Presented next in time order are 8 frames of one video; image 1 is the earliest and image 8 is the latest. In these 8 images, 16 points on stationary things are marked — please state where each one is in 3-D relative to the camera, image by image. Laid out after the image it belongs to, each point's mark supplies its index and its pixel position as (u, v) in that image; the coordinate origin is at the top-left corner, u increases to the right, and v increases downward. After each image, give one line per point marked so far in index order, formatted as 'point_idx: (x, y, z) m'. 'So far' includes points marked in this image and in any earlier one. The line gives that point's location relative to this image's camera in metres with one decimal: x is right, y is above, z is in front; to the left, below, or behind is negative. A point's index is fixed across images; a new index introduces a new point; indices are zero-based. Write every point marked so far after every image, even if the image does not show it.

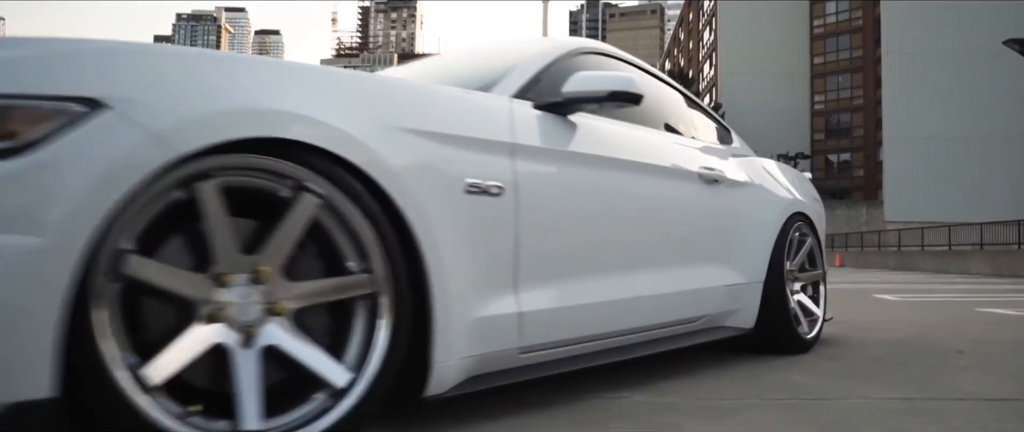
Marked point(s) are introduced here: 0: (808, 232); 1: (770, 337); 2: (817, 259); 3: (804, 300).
0: (+2.4, -0.1, +6.0) m
1: (+1.9, -0.9, +5.6) m
2: (+2.5, -0.4, +6.1) m
3: (+2.3, -0.7, +5.9) m
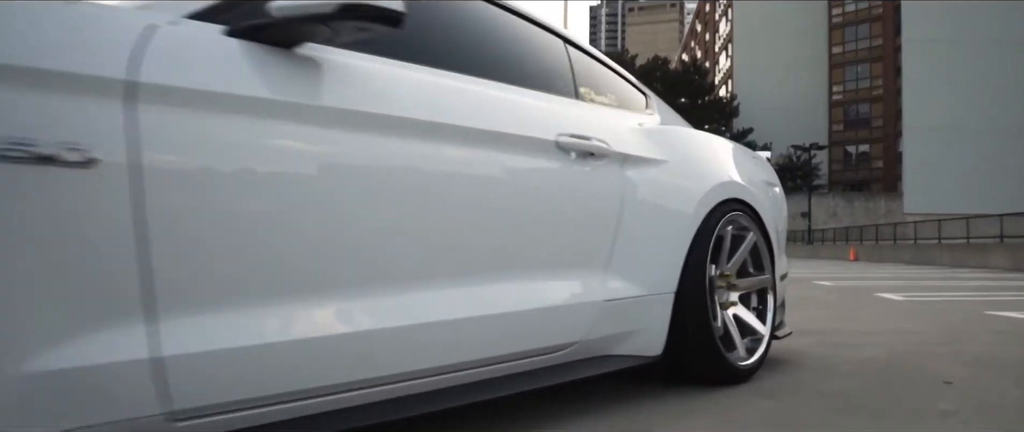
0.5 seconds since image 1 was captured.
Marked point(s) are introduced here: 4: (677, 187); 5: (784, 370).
0: (+1.5, -0.1, +4.6) m
1: (+1.0, -0.8, +4.2) m
2: (+1.6, -0.3, +4.7) m
3: (+1.4, -0.6, +4.6) m
4: (+0.8, +0.2, +4.1) m
5: (+1.7, -1.0, +4.8) m
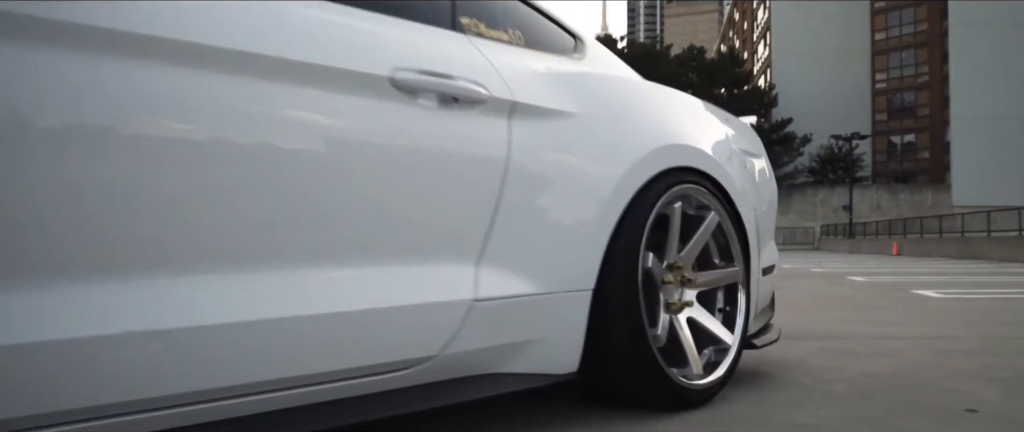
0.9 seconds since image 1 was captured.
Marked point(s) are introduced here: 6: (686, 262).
0: (+1.0, +0.1, +3.6) m
1: (+0.4, -0.7, +3.2) m
2: (+1.1, -0.2, +3.7) m
3: (+0.9, -0.5, +3.5) m
4: (+0.3, +0.3, +3.0) m
5: (+1.2, -0.9, +3.8) m
6: (+0.8, -0.2, +3.5) m
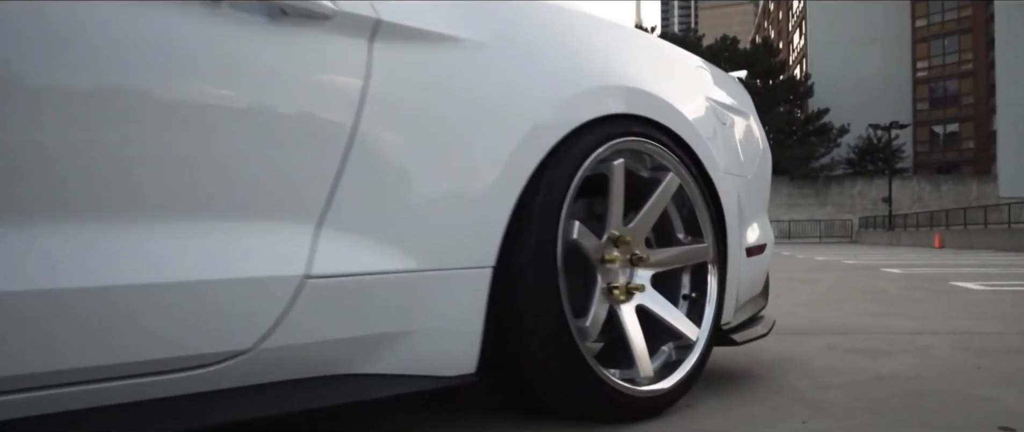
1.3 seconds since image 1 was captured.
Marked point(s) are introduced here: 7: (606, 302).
0: (+0.6, +0.2, +2.8) m
1: (+0.1, -0.6, +2.5) m
2: (+0.7, 0.0, +2.9) m
3: (+0.5, -0.3, +2.8) m
4: (-0.1, +0.4, +2.3) m
5: (+0.9, -0.7, +3.0) m
6: (+0.4, -0.1, +2.7) m
7: (+0.3, -0.3, +2.6) m
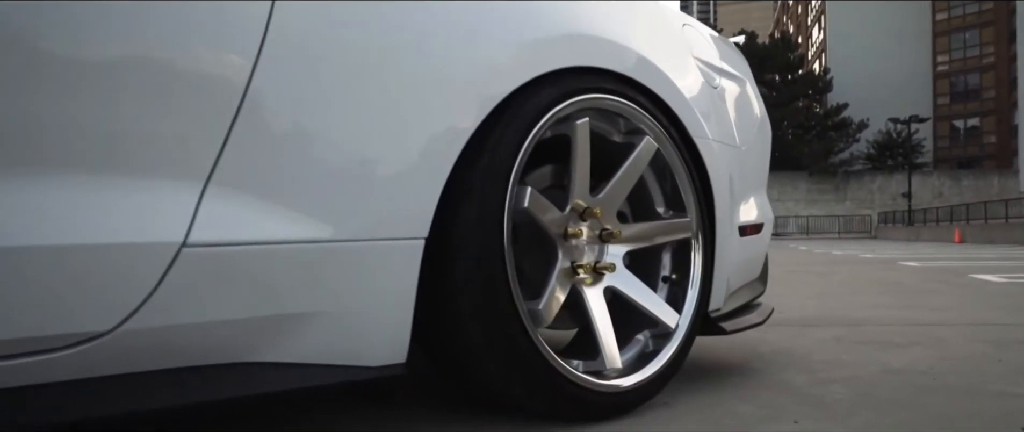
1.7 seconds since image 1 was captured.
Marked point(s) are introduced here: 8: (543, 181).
0: (+0.5, +0.3, +2.5) m
1: (-0.1, -0.5, +2.1) m
2: (+0.6, +0.1, +2.6) m
3: (+0.4, -0.2, +2.4) m
4: (-0.2, +0.5, +2.0) m
5: (+0.7, -0.6, +2.7) m
6: (+0.3, 0.0, +2.4) m
7: (+0.2, -0.2, +2.3) m
8: (+0.1, +0.1, +2.3) m
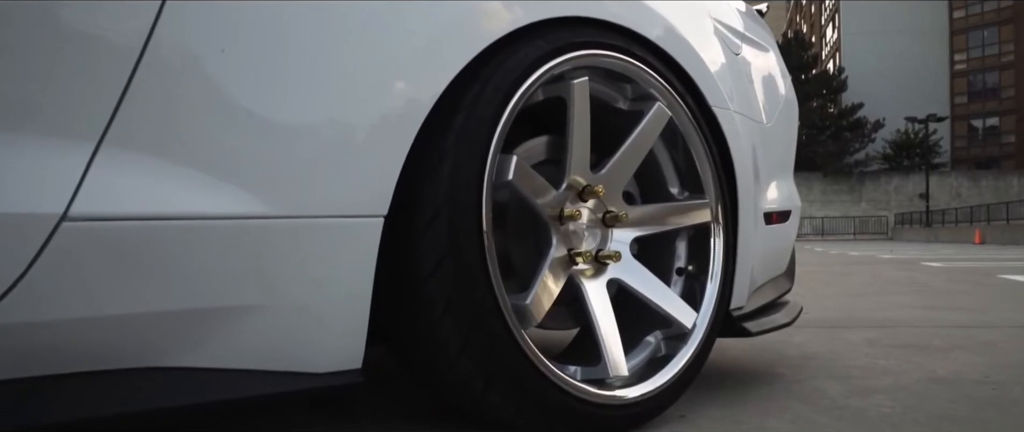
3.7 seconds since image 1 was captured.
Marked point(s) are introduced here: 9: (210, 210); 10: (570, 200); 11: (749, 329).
0: (+0.4, +0.3, +2.1) m
1: (-0.1, -0.4, +1.8) m
2: (+0.5, +0.1, +2.2) m
3: (+0.3, -0.2, +2.0) m
4: (-0.3, +0.5, +1.6) m
5: (+0.7, -0.6, +2.3) m
6: (+0.3, +0.1, +2.0) m
7: (+0.1, -0.1, +1.9) m
8: (+0.1, +0.2, +2.0) m
9: (-0.6, 0.0, +1.4) m
10: (+0.1, 0.0, +1.9) m
11: (+0.8, -0.4, +2.5) m
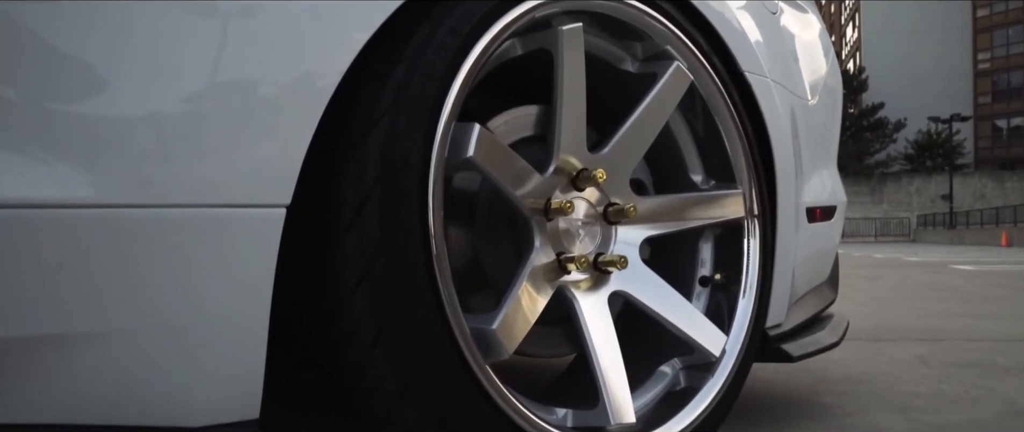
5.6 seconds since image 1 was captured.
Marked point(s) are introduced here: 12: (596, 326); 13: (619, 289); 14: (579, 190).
0: (+0.4, +0.4, +1.6) m
1: (-0.2, -0.4, +1.3) m
2: (+0.5, +0.1, +1.7) m
3: (+0.3, -0.2, +1.6) m
4: (-0.3, +0.6, +1.2) m
5: (+0.6, -0.5, +1.8) m
6: (+0.2, +0.1, +1.5) m
7: (+0.1, -0.1, +1.4) m
8: (0.0, +0.2, +1.5) m
9: (-0.6, 0.0, +1.0) m
10: (+0.1, +0.1, +1.5) m
11: (+0.7, -0.4, +2.0) m
12: (+0.2, -0.2, +1.5) m
13: (+0.2, -0.1, +1.5) m
14: (+0.1, +0.1, +1.5) m
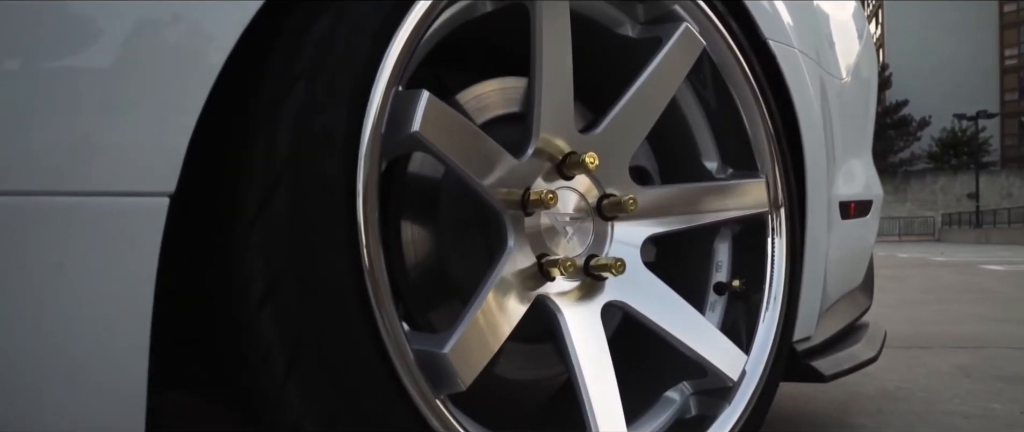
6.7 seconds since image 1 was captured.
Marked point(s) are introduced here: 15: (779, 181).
0: (+0.3, +0.4, +1.4) m
1: (-0.2, -0.4, +1.0) m
2: (+0.5, +0.1, +1.4) m
3: (+0.2, -0.2, +1.3) m
4: (-0.4, +0.6, +0.9) m
5: (+0.6, -0.5, +1.5) m
6: (+0.2, +0.1, +1.3) m
7: (0.0, -0.1, +1.2) m
8: (0.0, +0.2, +1.2) m
9: (-0.7, 0.0, +0.7) m
10: (0.0, +0.1, +1.2) m
11: (+0.7, -0.3, +1.7) m
12: (+0.1, -0.2, +1.2) m
13: (+0.2, -0.1, +1.3) m
14: (+0.1, +0.1, +1.2) m
15: (+0.5, +0.1, +1.4) m
